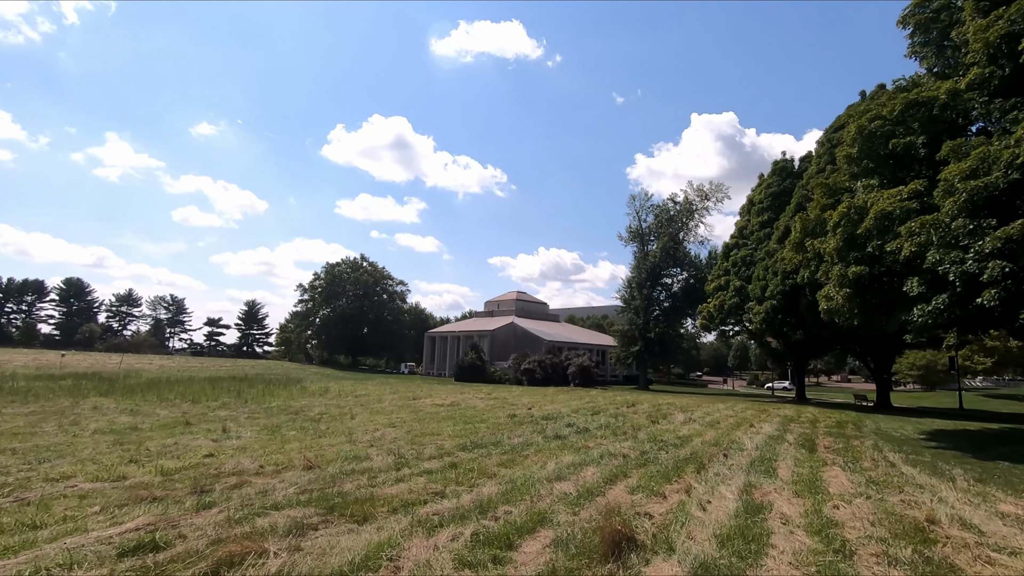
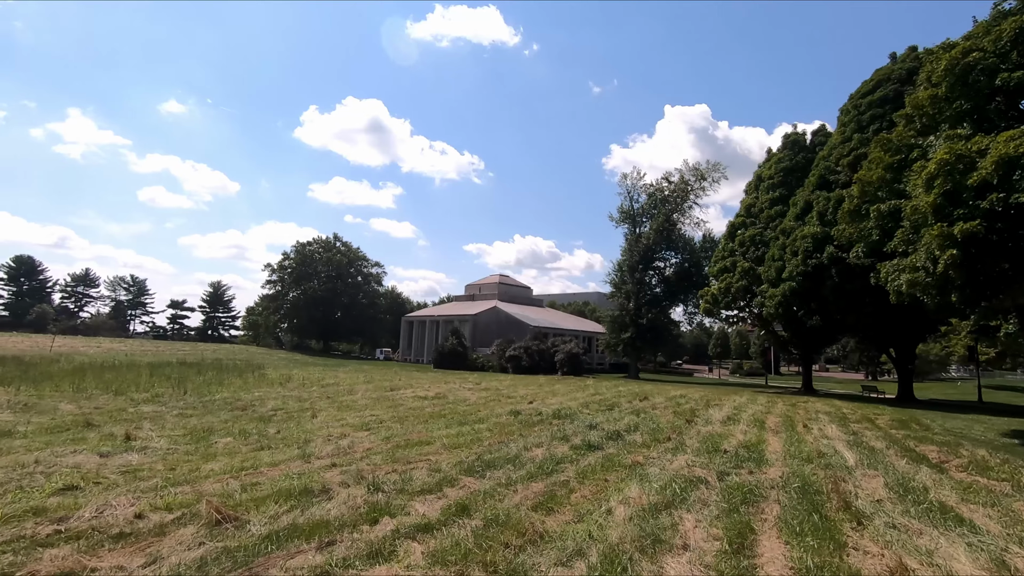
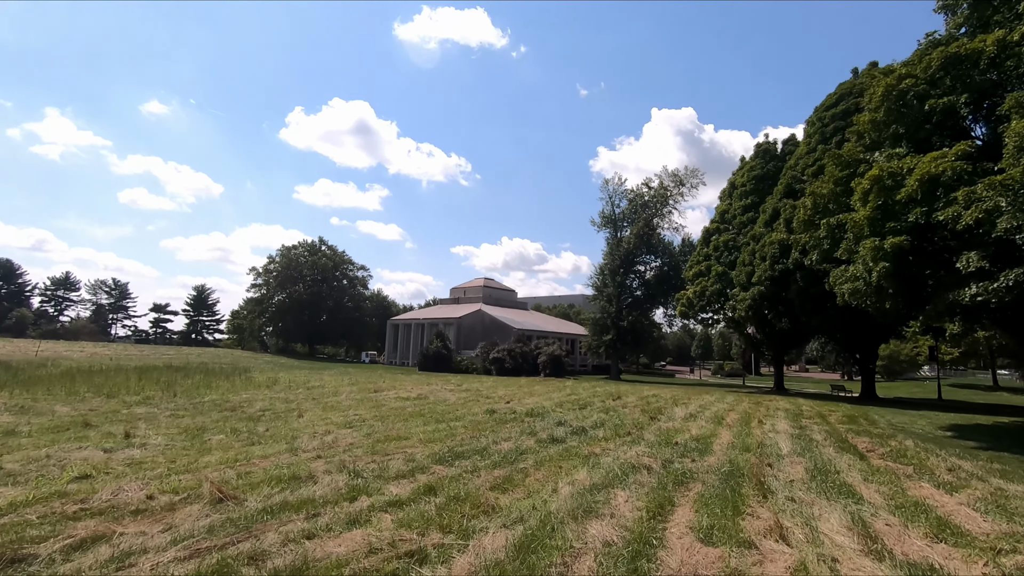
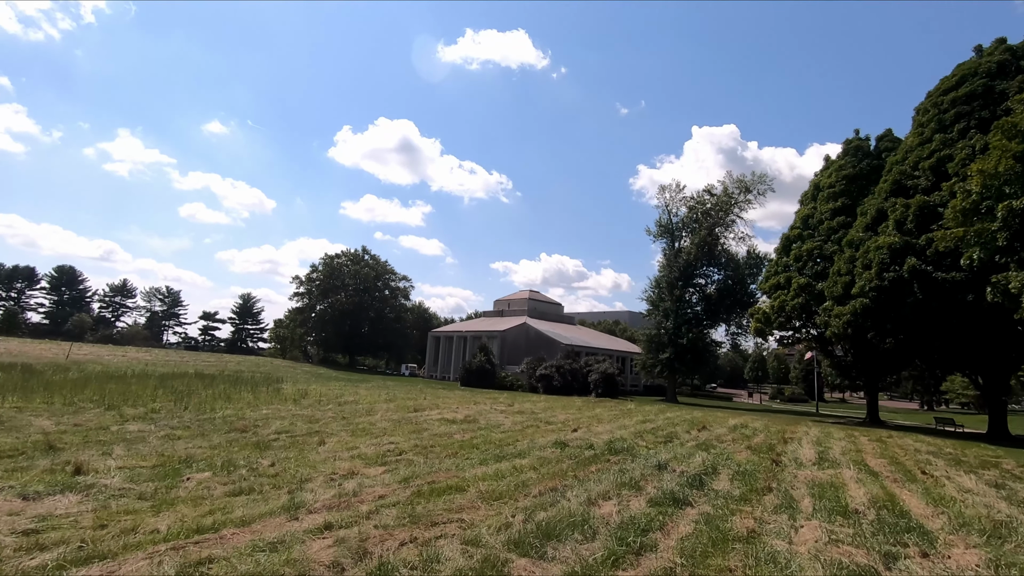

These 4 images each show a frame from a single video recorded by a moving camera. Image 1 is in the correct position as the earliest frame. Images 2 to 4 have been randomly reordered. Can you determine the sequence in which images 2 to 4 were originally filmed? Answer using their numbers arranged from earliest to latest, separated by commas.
3, 2, 4
